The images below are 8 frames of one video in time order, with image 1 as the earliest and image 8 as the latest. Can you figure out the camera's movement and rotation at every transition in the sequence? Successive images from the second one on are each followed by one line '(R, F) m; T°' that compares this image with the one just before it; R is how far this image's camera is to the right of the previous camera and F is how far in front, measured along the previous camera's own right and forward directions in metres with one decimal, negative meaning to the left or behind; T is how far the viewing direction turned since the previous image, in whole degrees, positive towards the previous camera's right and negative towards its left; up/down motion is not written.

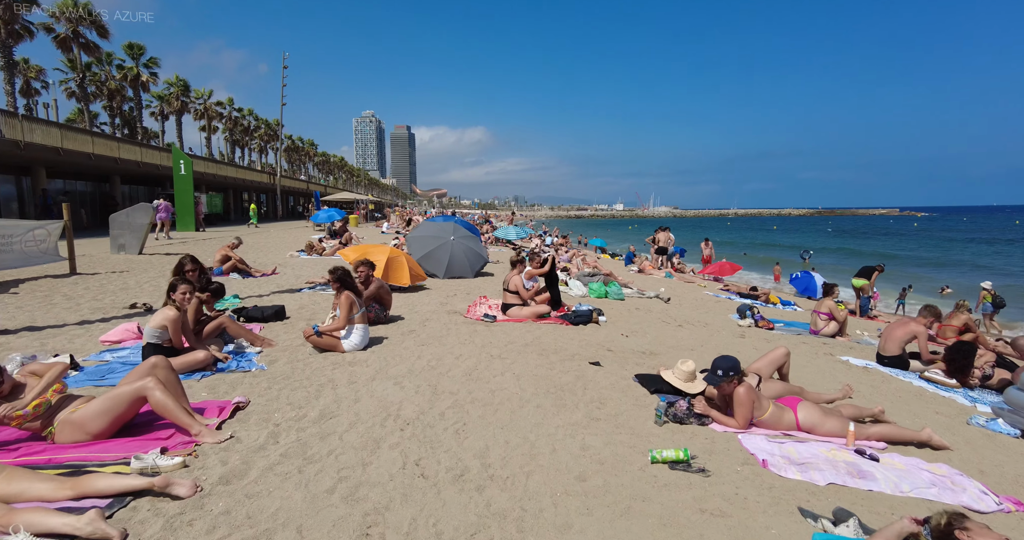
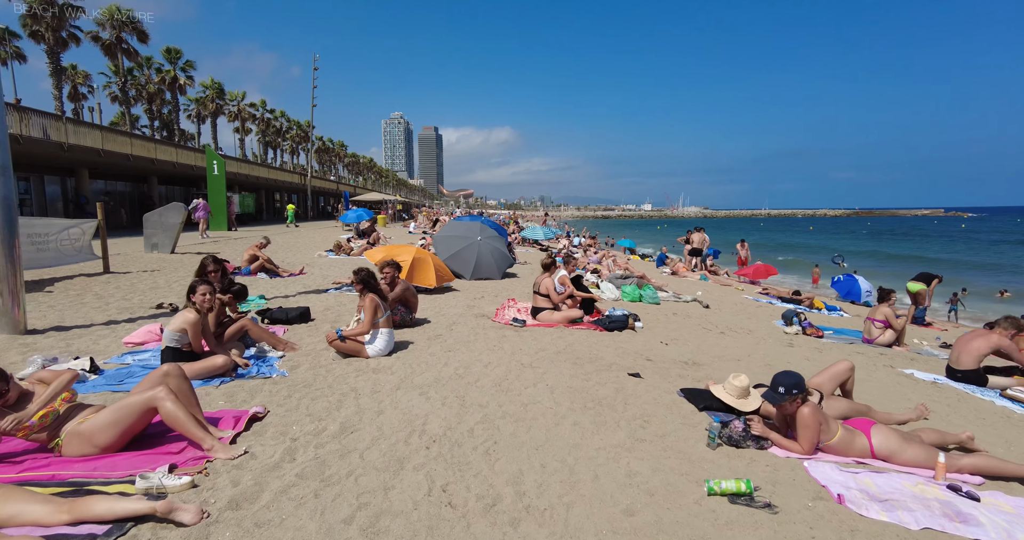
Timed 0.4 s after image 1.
(-0.1, +0.4) m; -3°
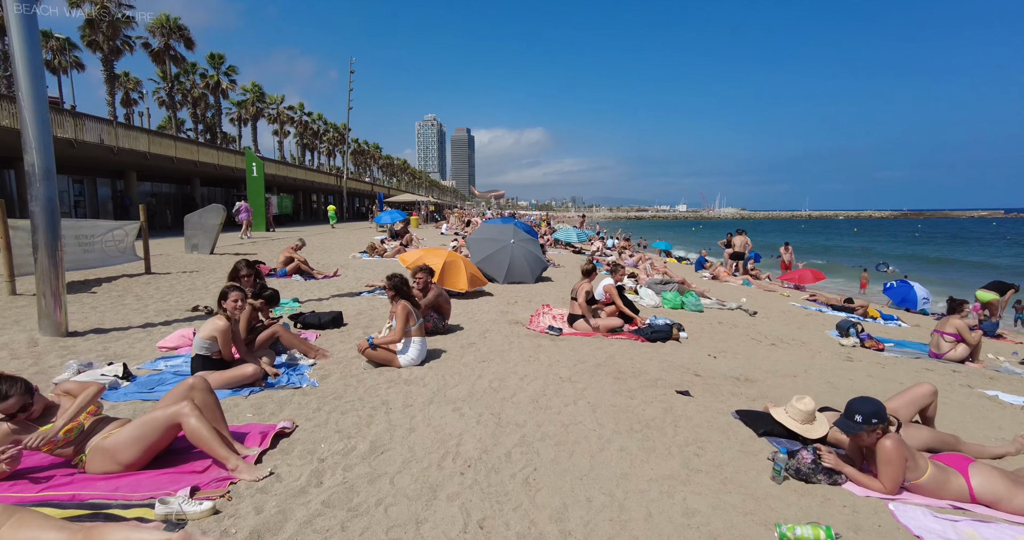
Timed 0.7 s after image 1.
(-0.1, +0.3) m; -4°
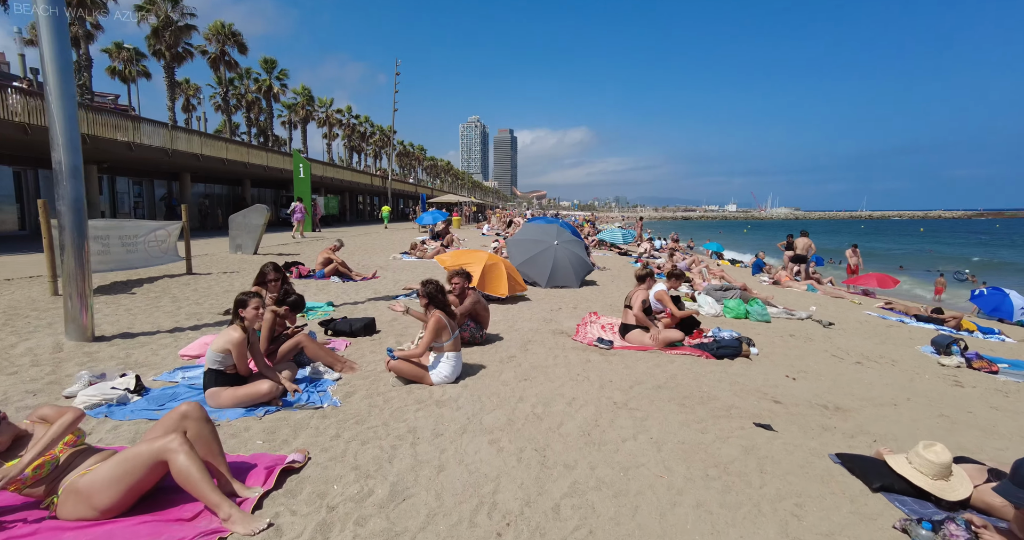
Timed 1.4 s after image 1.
(-0.1, +0.6) m; -5°
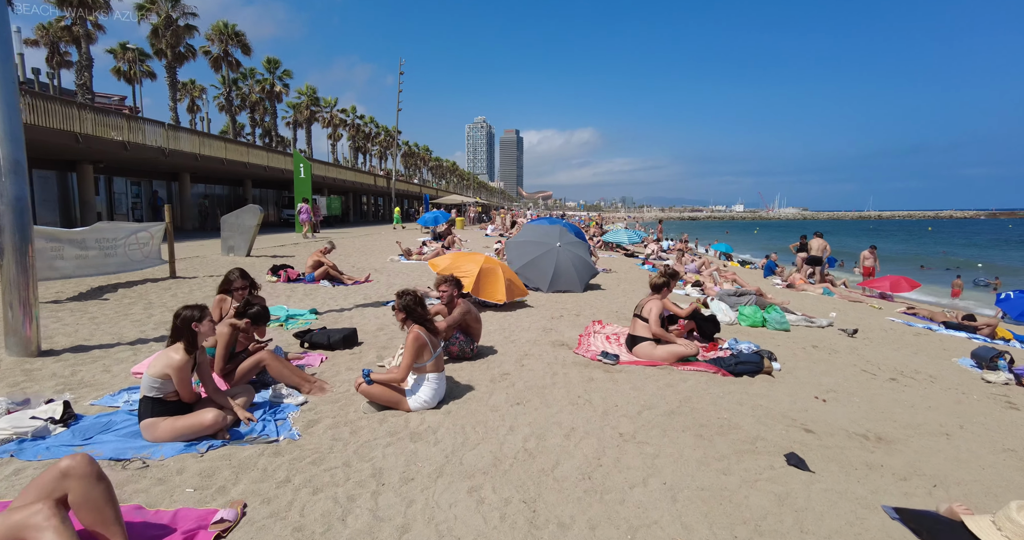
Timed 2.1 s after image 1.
(+0.1, +0.6) m; -1°
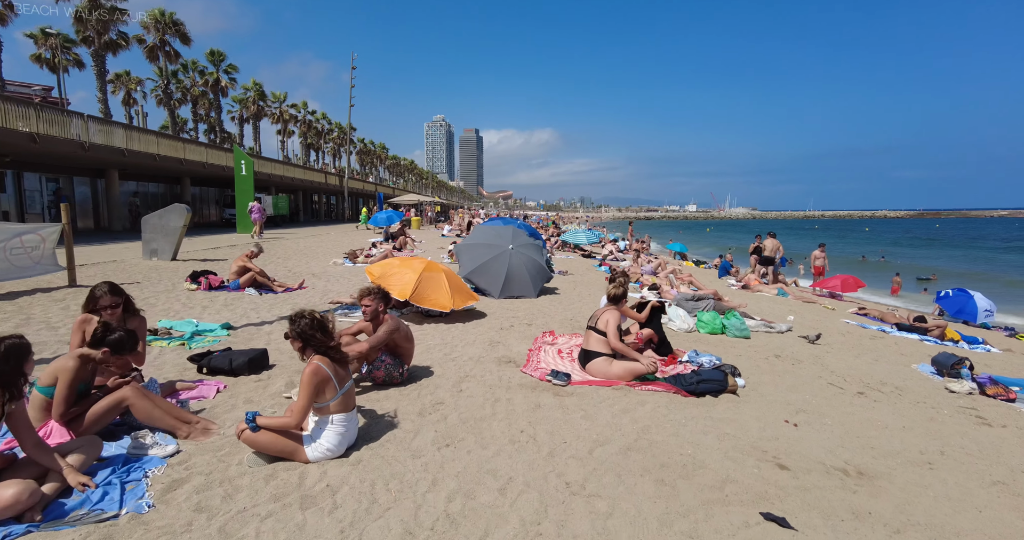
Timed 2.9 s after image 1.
(+0.3, +0.7) m; +5°
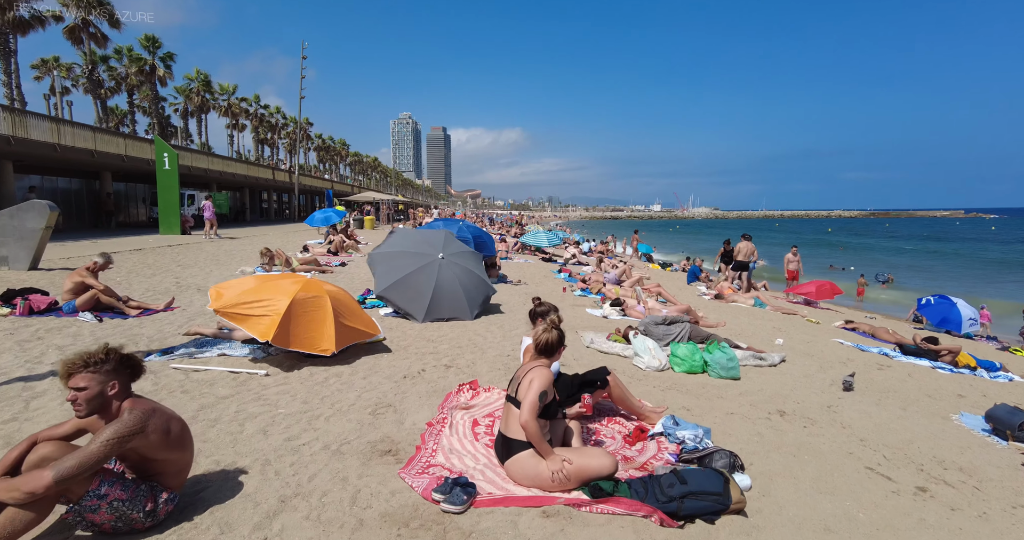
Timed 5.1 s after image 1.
(+0.7, +2.0) m; +4°
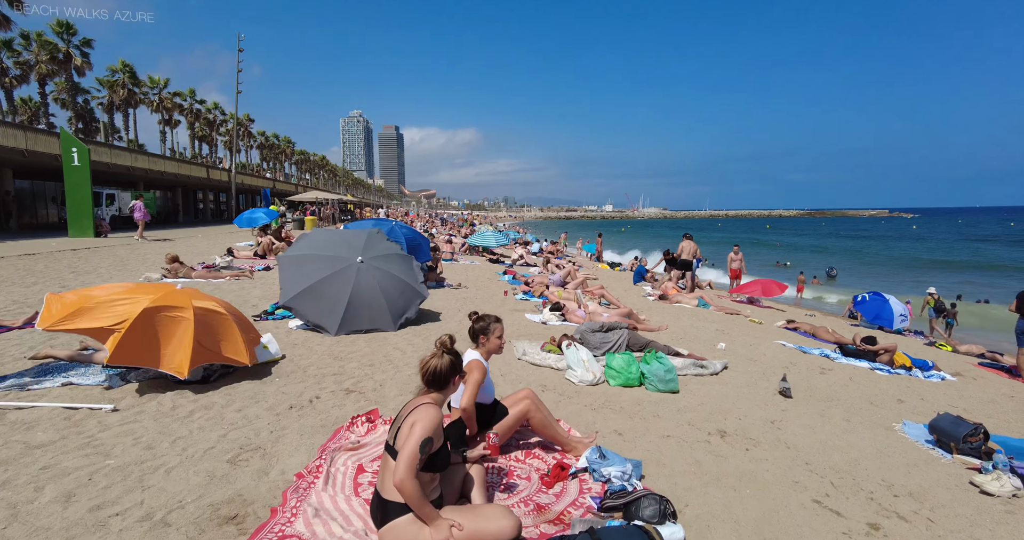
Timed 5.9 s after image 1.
(+0.4, +0.6) m; +5°
